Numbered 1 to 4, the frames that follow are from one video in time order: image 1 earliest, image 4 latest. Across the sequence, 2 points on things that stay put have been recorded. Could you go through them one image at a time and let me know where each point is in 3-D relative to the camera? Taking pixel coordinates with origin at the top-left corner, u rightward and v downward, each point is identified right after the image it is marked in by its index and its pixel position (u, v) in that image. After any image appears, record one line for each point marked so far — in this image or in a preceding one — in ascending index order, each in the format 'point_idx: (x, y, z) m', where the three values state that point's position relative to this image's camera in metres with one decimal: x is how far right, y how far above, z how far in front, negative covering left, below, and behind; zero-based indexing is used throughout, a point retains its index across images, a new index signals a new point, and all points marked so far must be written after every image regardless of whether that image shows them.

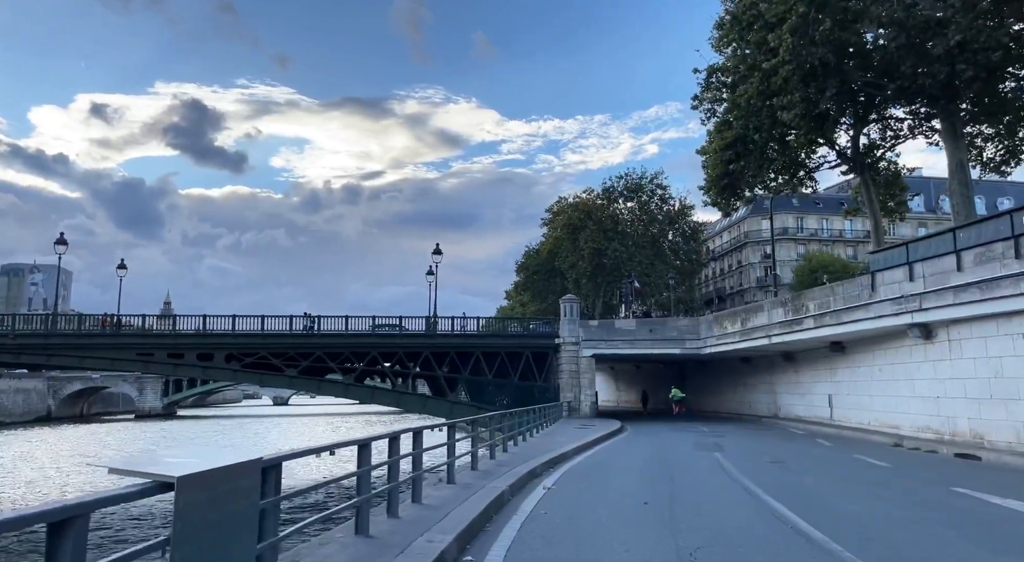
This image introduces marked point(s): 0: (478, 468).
0: (-0.6, -3.4, +12.9) m
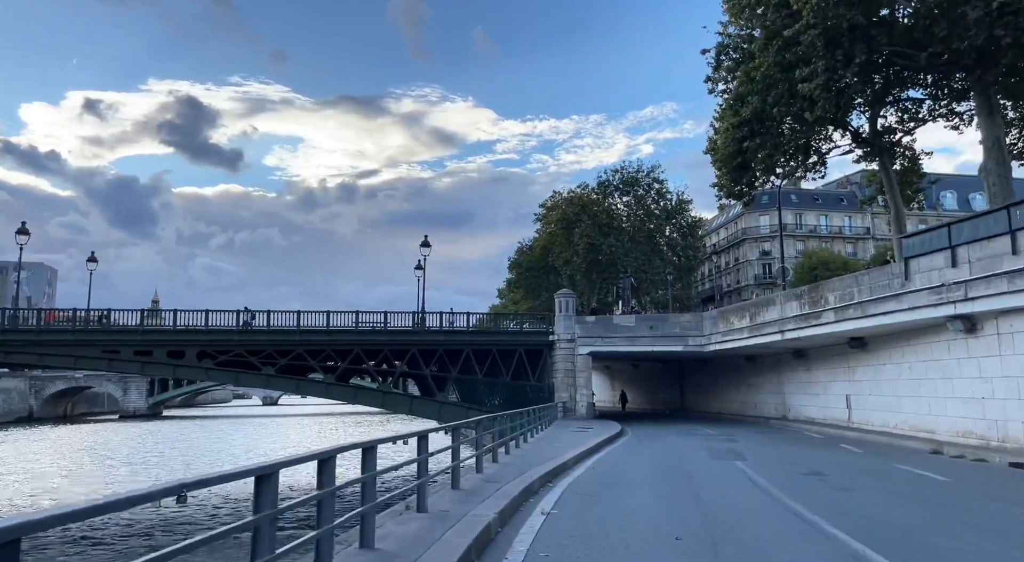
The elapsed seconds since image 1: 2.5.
0: (-0.8, -3.0, +10.5) m
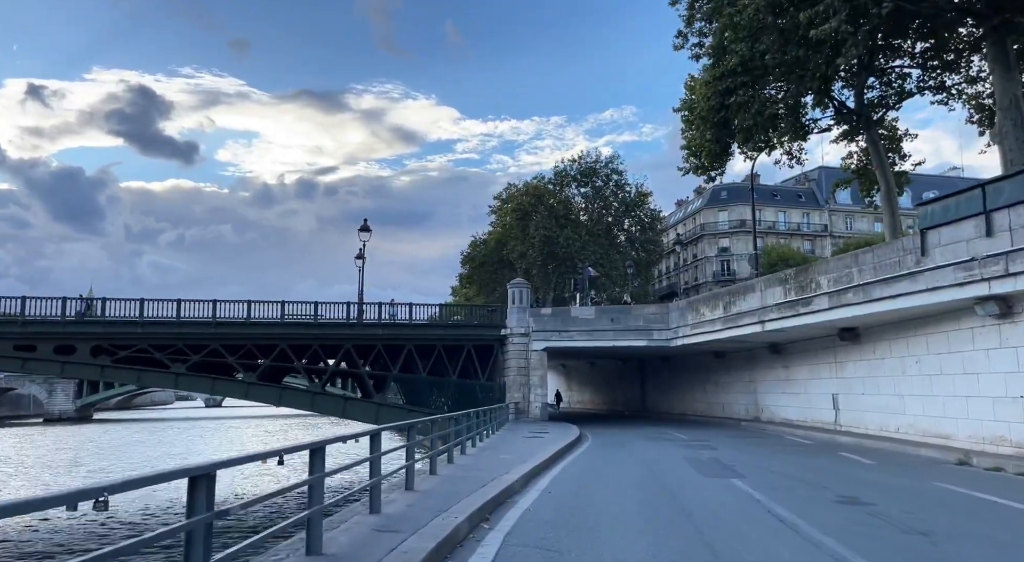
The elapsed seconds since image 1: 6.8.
0: (-1.6, -2.3, +6.4) m
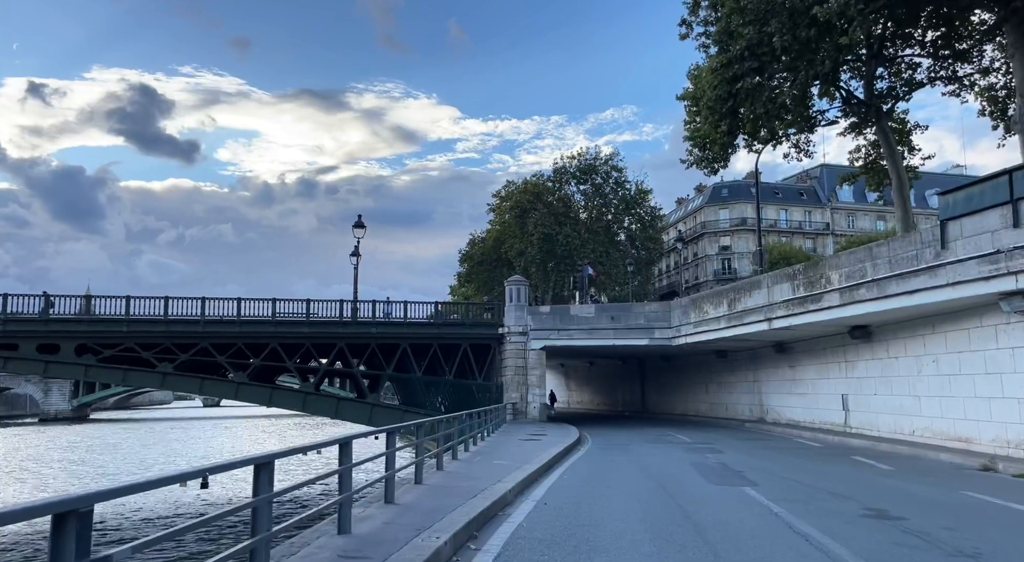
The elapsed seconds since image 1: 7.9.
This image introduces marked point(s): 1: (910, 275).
0: (-1.7, -2.2, +5.4) m
1: (+9.6, +0.2, +17.3) m
